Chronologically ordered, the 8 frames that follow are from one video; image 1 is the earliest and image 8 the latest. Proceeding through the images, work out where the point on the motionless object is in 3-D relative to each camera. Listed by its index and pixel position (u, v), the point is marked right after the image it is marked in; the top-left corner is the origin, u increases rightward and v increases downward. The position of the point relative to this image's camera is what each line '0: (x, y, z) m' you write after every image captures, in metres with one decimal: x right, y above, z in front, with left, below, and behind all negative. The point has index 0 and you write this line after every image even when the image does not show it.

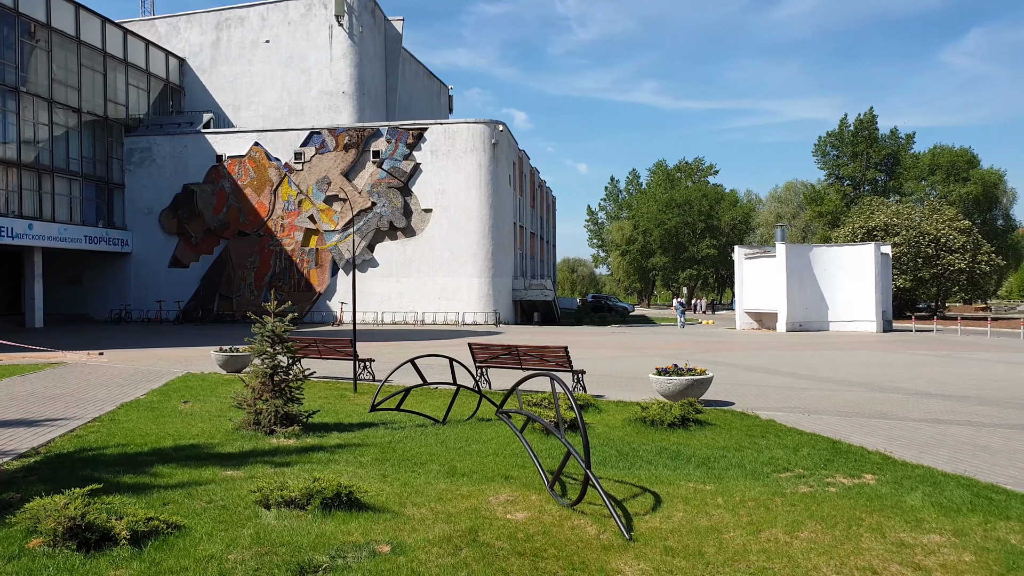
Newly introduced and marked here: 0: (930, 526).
0: (+2.8, -1.6, +5.4) m
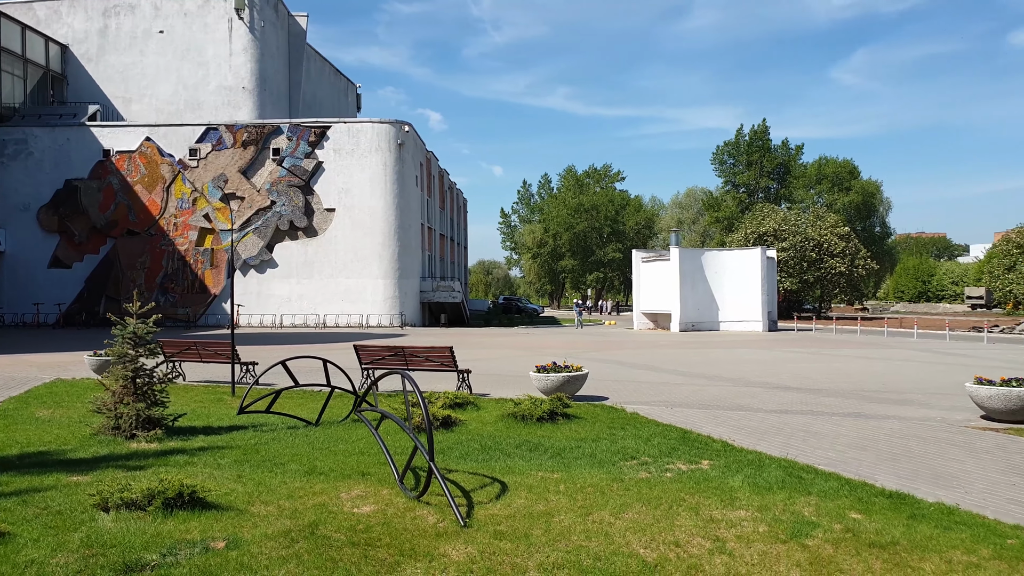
0: (+1.7, -1.6, +5.9) m
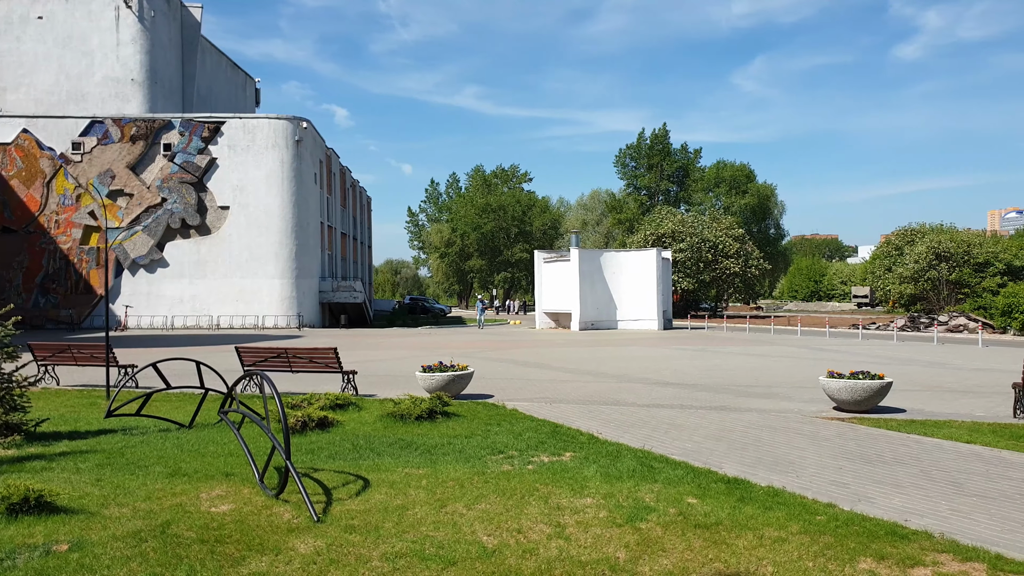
0: (+0.6, -1.6, +6.2) m
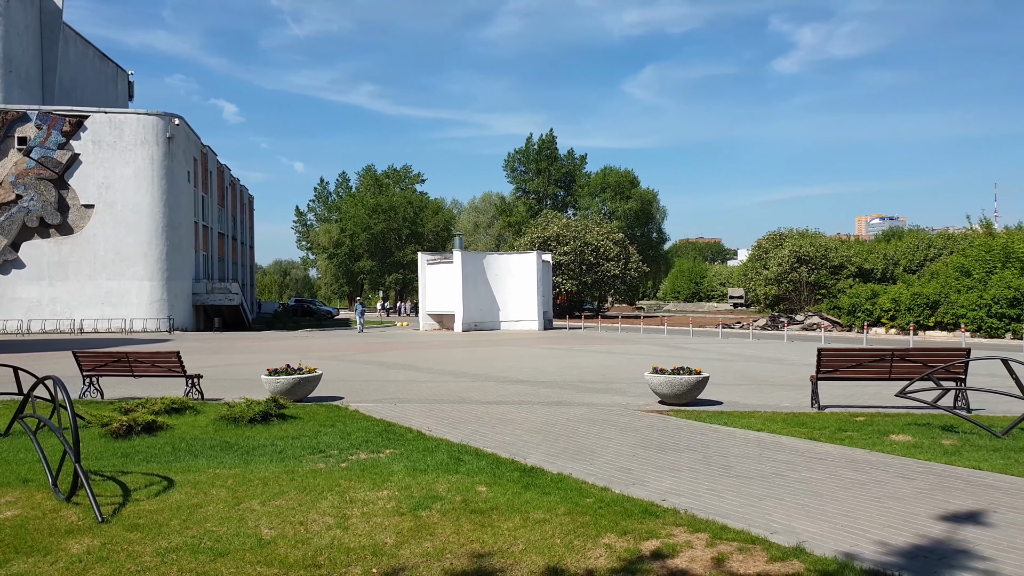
0: (-1.1, -1.6, +6.5) m
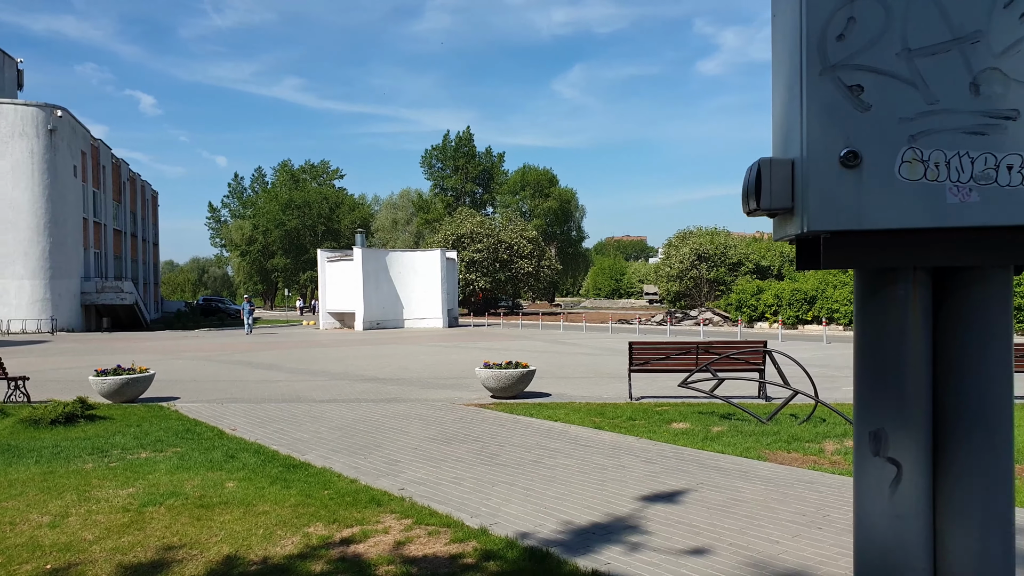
0: (-3.1, -1.6, +6.6) m
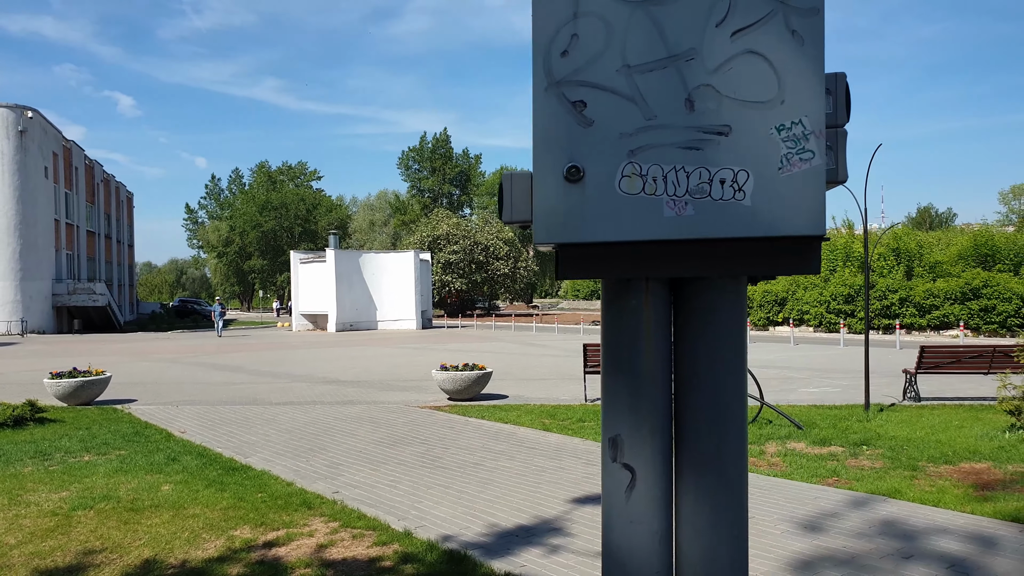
0: (-3.7, -1.6, +6.5) m
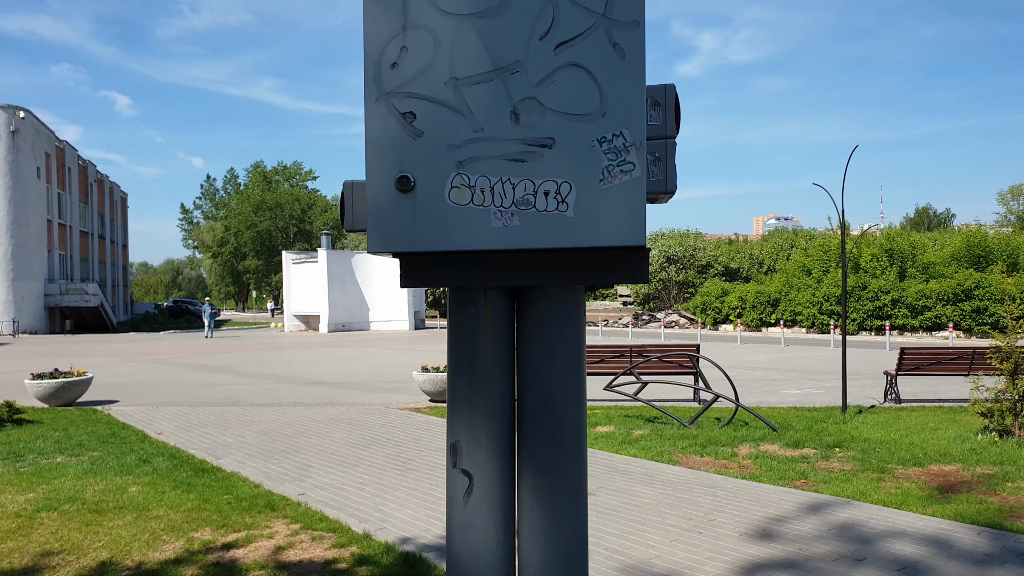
0: (-3.9, -1.6, +6.5) m
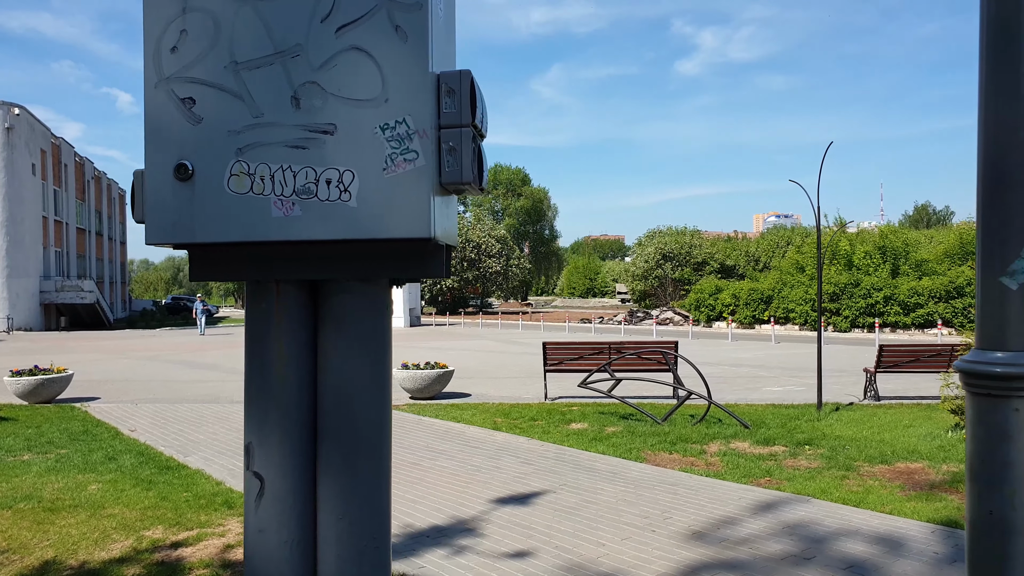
0: (-4.2, -1.6, +6.5) m
